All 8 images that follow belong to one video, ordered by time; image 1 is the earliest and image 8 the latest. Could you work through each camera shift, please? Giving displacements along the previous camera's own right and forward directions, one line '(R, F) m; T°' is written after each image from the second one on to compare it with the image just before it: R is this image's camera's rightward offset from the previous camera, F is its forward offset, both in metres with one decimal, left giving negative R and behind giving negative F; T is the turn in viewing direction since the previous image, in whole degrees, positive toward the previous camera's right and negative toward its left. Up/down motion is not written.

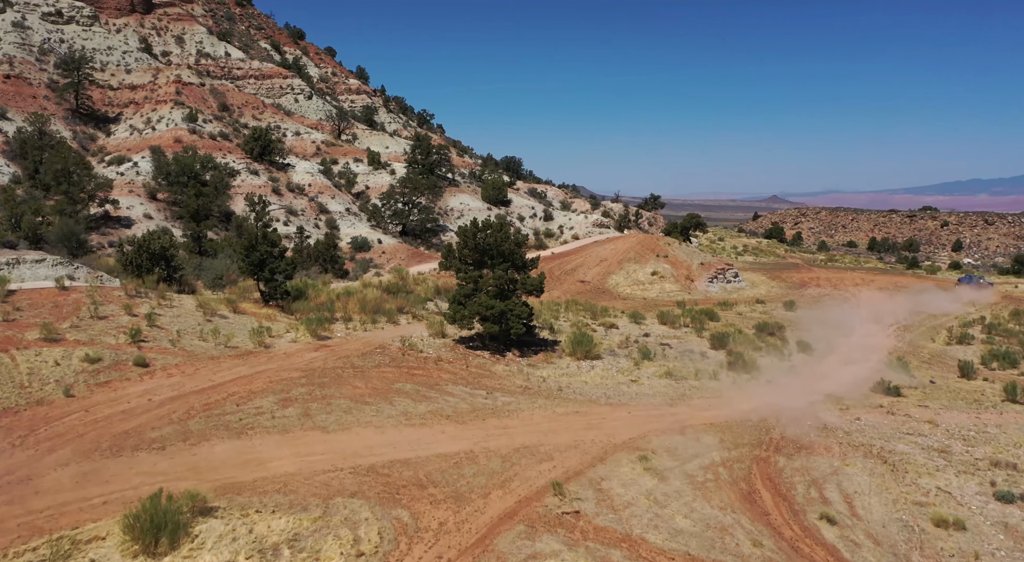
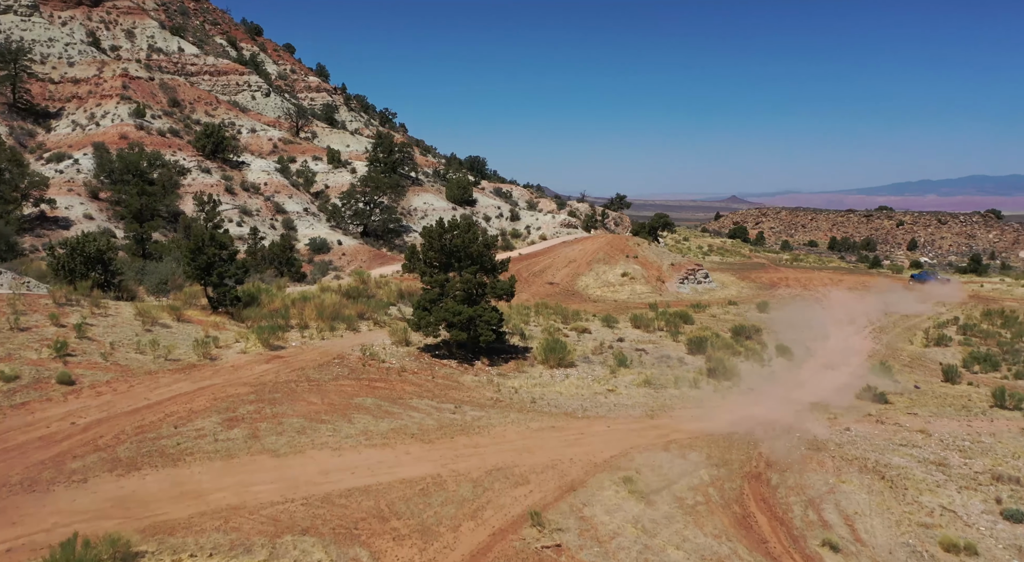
(-0.1, +1.5) m; +3°
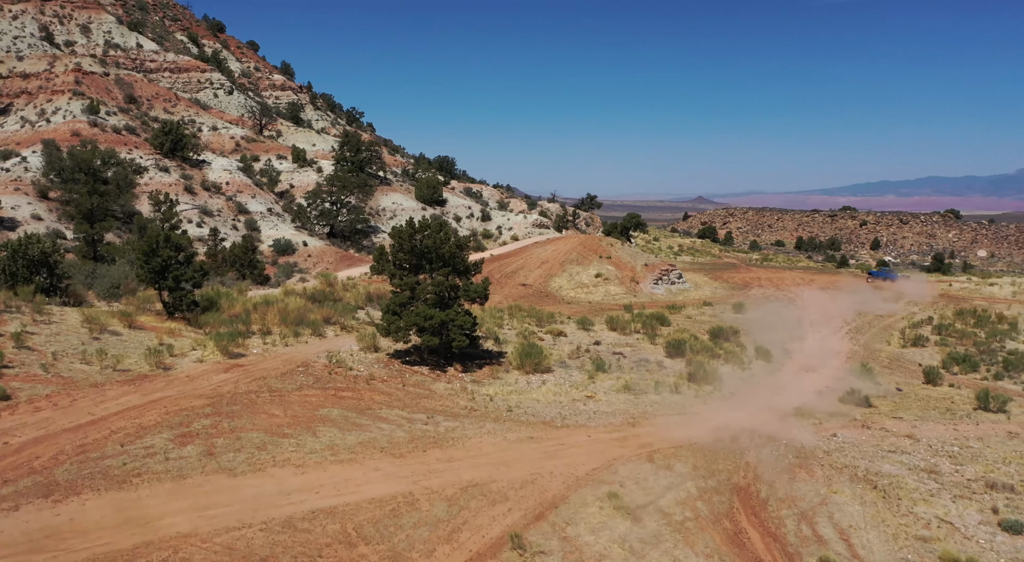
(-0.1, +0.9) m; +2°
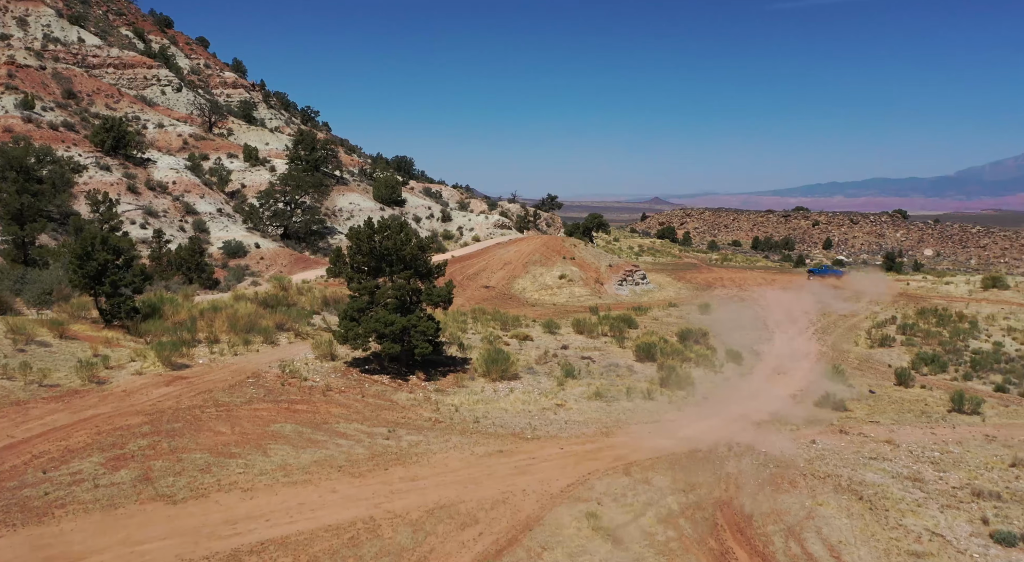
(-0.2, +1.0) m; +3°
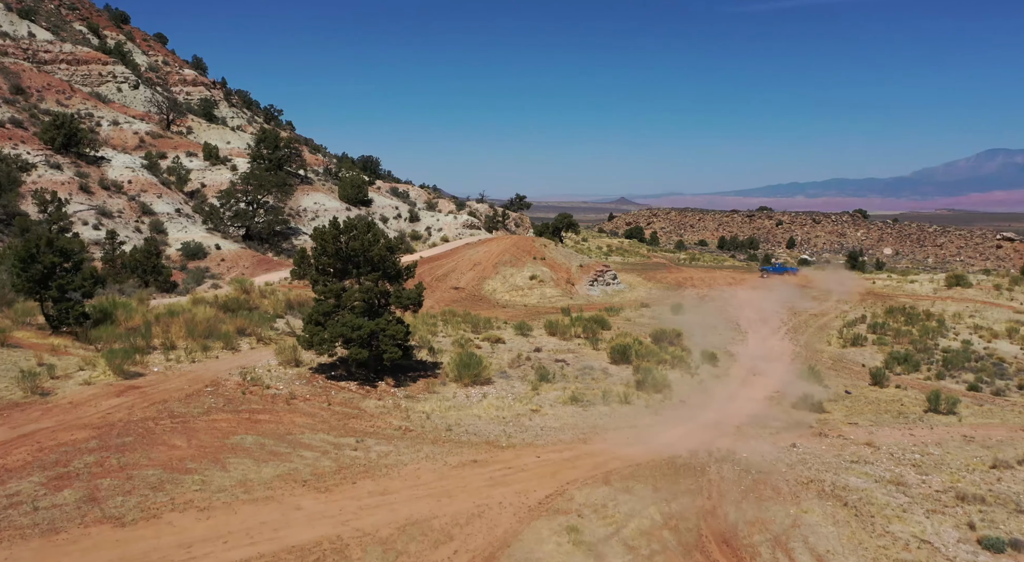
(-0.1, +0.7) m; +3°
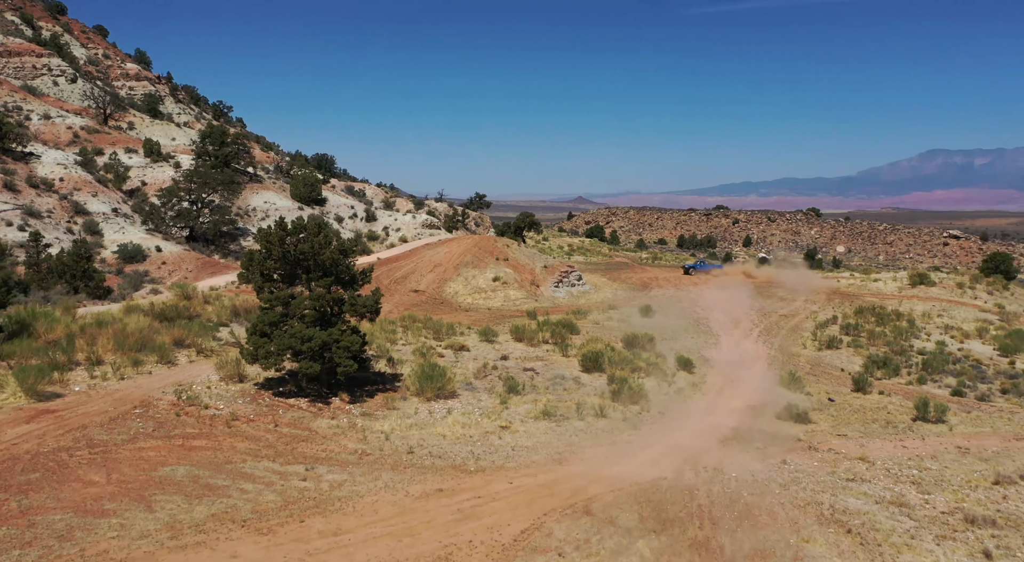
(-0.2, +1.6) m; +3°
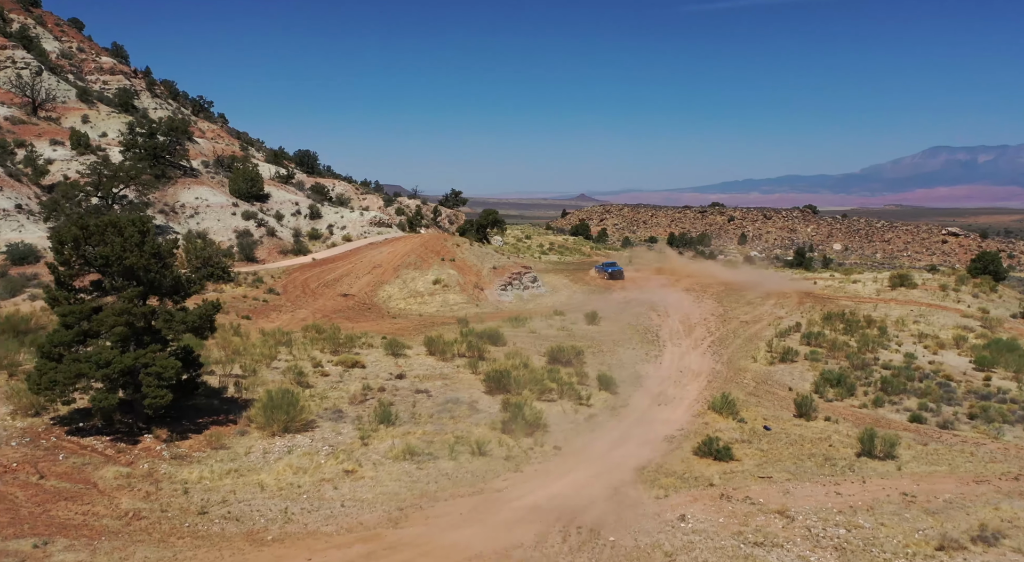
(+2.9, +3.0) m; 0°
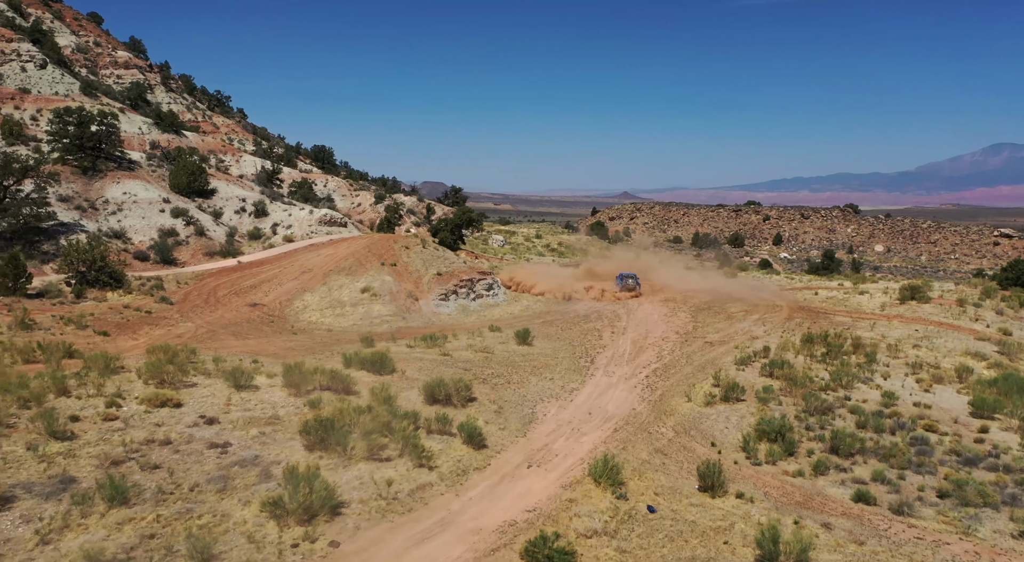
(+4.4, +4.5) m; -3°
